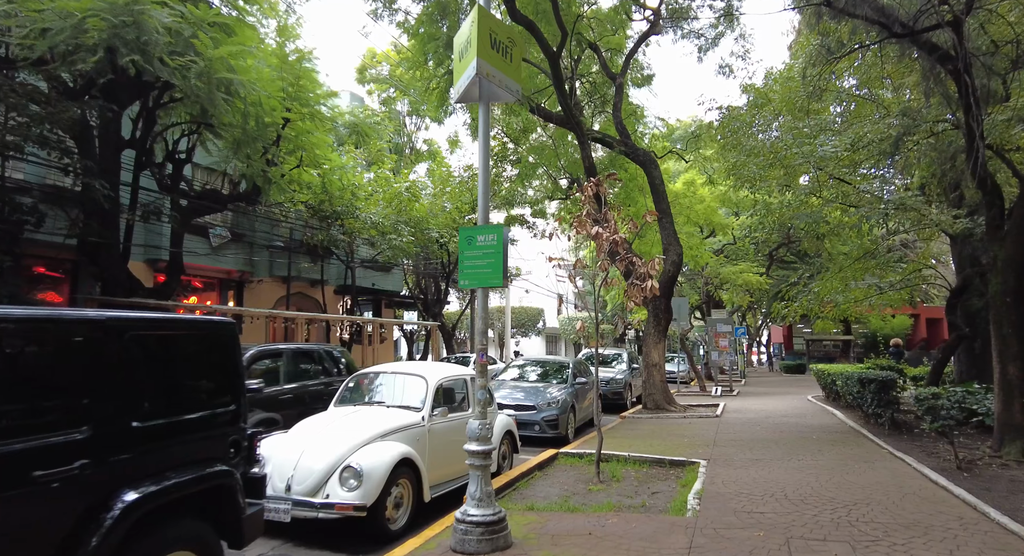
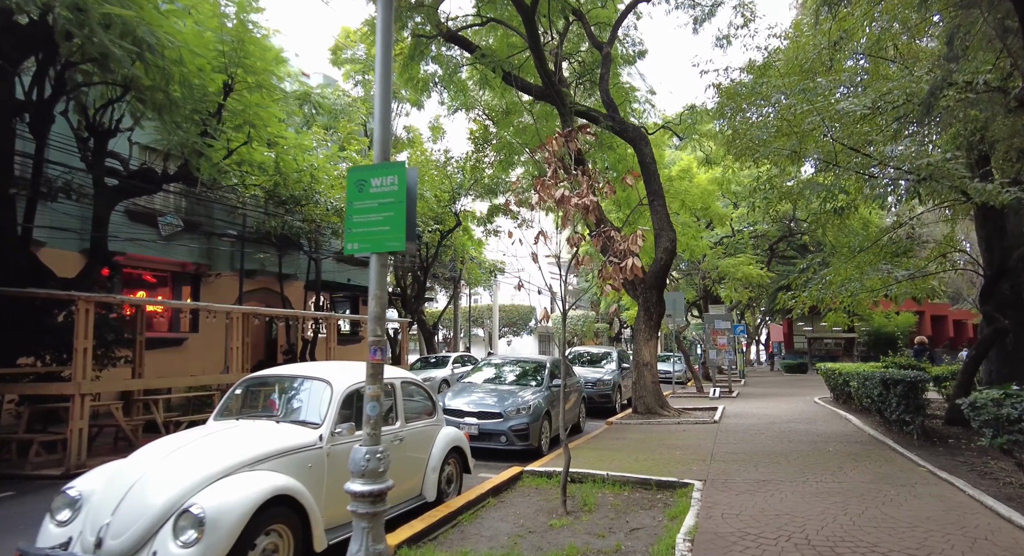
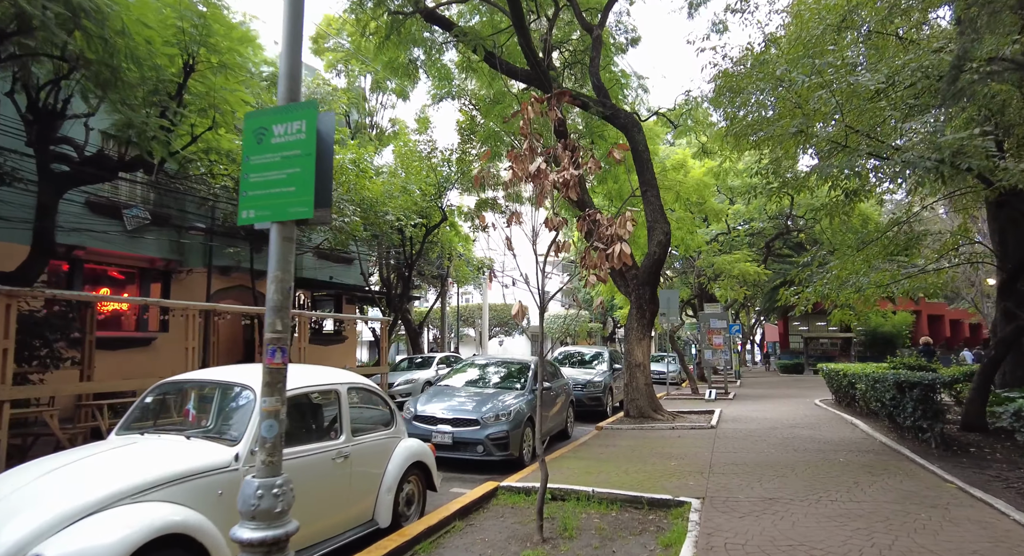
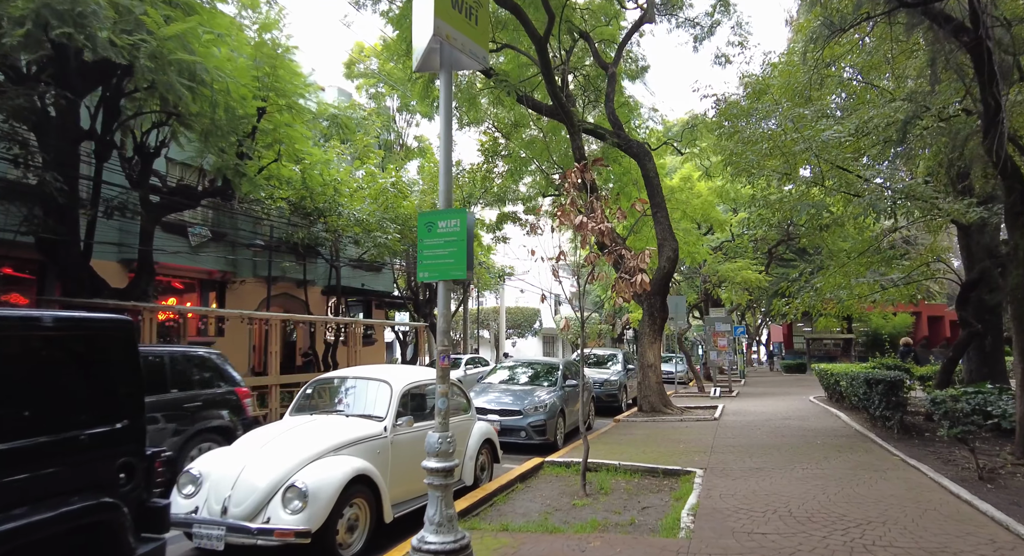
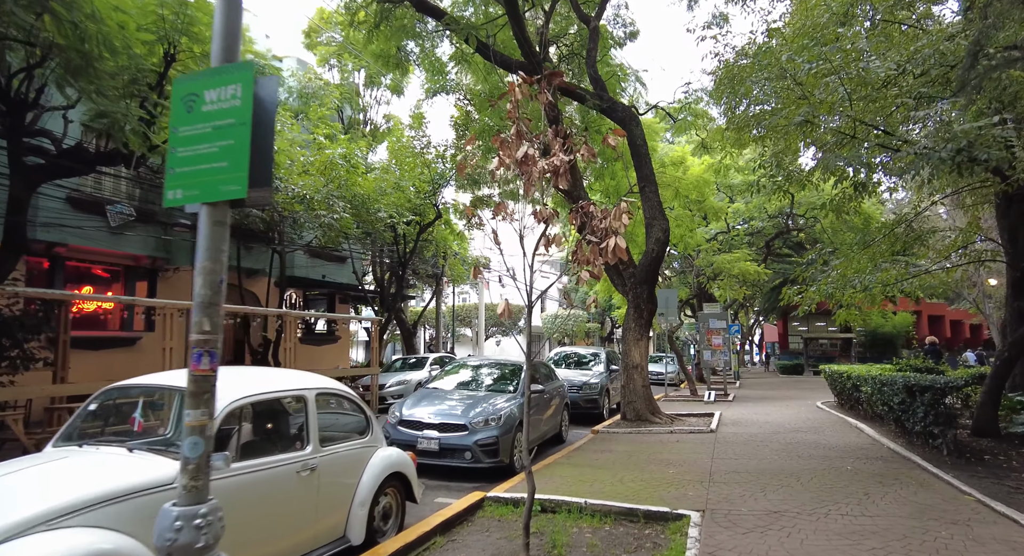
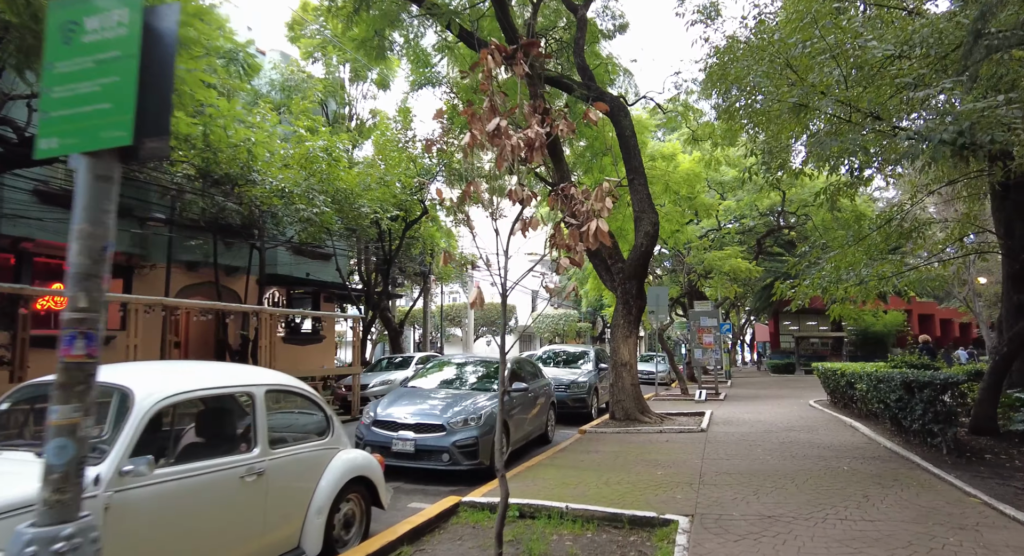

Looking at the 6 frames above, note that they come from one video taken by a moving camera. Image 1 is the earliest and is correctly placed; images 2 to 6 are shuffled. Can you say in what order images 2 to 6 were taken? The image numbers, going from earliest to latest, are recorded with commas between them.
4, 2, 3, 5, 6
